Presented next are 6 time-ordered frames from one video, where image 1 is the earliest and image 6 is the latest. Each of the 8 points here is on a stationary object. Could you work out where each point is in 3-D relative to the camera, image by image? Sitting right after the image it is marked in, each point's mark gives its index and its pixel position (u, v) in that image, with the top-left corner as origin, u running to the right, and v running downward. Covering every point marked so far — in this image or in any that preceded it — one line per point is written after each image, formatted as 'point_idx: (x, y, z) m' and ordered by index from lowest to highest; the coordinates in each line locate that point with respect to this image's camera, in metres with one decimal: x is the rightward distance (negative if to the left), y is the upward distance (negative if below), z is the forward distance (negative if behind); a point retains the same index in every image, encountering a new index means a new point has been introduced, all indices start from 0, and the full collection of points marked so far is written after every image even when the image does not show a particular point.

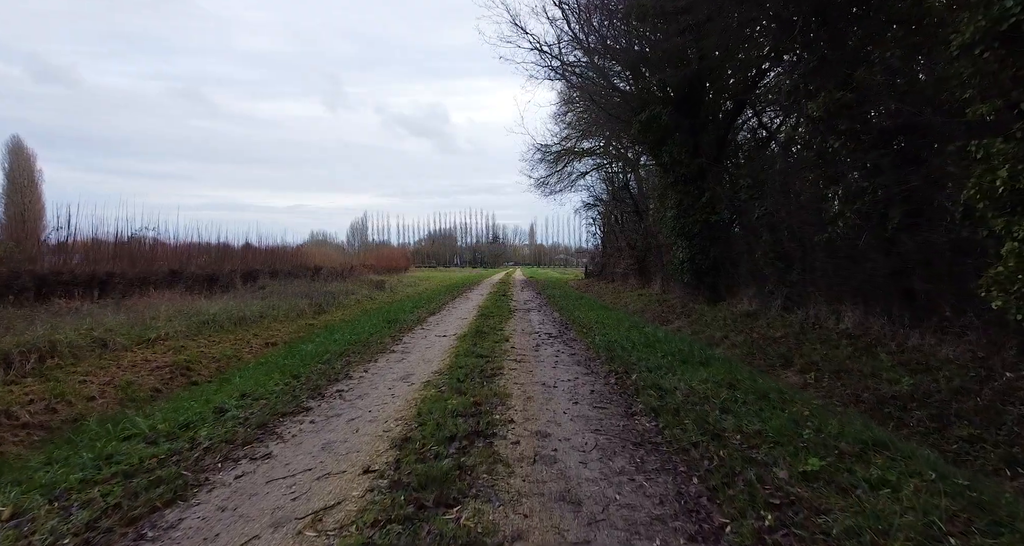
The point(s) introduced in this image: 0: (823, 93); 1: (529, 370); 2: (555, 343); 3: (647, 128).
0: (+5.7, +3.3, +8.6) m
1: (+0.2, -1.3, +6.1) m
2: (+0.8, -1.2, +8.1) m
3: (+4.1, +4.3, +13.9) m
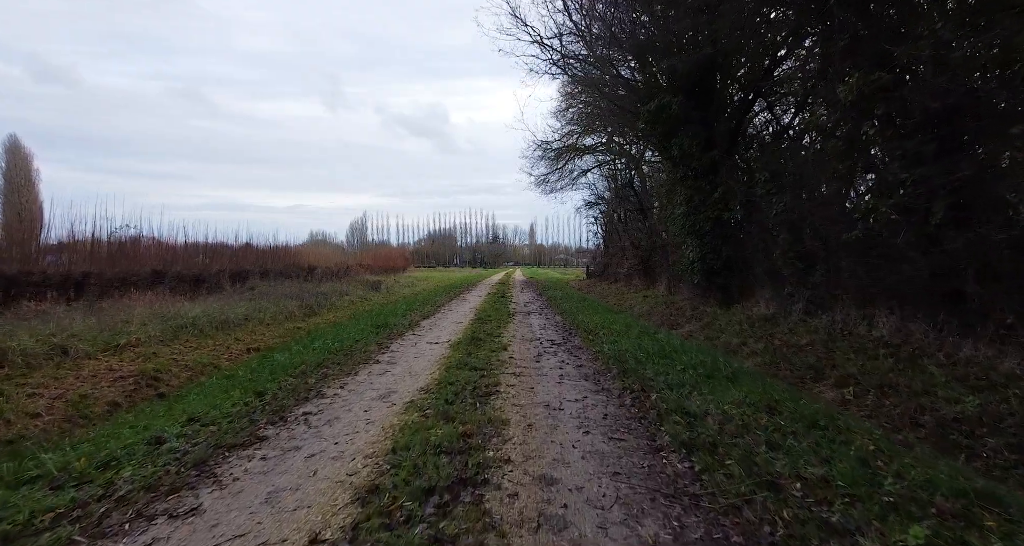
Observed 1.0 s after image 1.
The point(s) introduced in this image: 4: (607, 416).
0: (+5.7, +3.3, +7.8) m
1: (+0.2, -1.3, +5.3) m
2: (+0.8, -1.2, +7.3) m
3: (+4.0, +4.3, +13.1) m
4: (+0.9, -1.3, +4.4) m
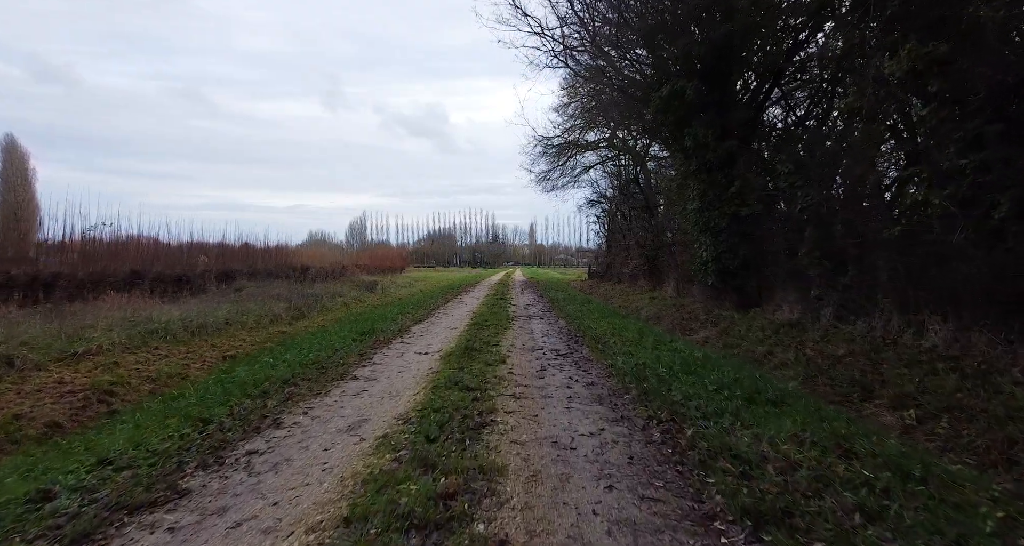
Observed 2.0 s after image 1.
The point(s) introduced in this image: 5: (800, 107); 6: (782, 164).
0: (+5.7, +3.3, +6.8) m
1: (+0.2, -1.3, +4.3) m
2: (+0.7, -1.3, +6.3) m
3: (+4.0, +4.3, +12.1) m
4: (+0.9, -1.4, +3.4) m
5: (+6.6, +3.8, +10.7) m
6: (+5.9, +2.4, +10.3) m
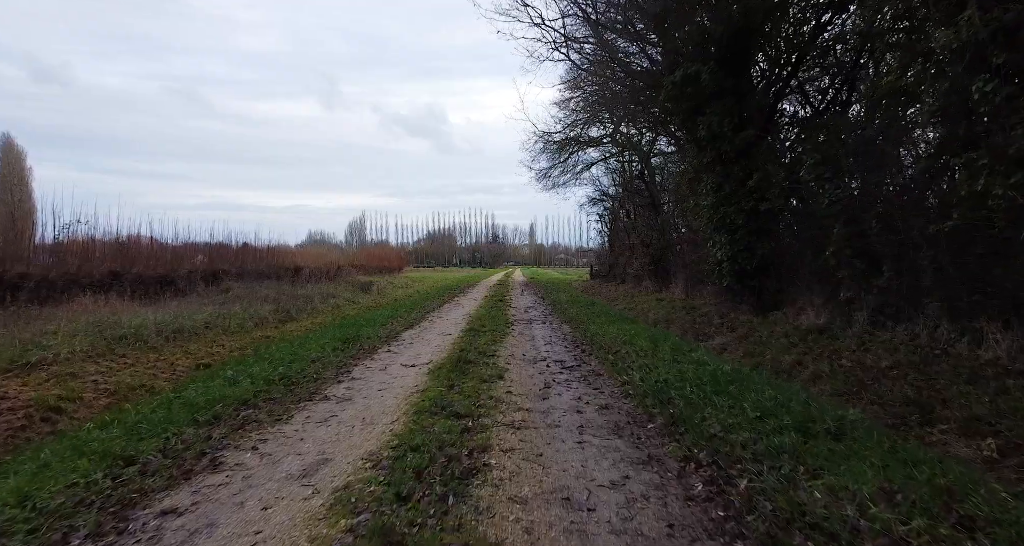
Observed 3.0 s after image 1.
0: (+5.7, +3.3, +5.9) m
1: (+0.2, -1.3, +3.4) m
2: (+0.7, -1.3, +5.4) m
3: (+4.0, +4.3, +11.2) m
4: (+0.9, -1.4, +2.5) m
5: (+6.6, +3.8, +9.8) m
6: (+5.9, +2.4, +9.4) m
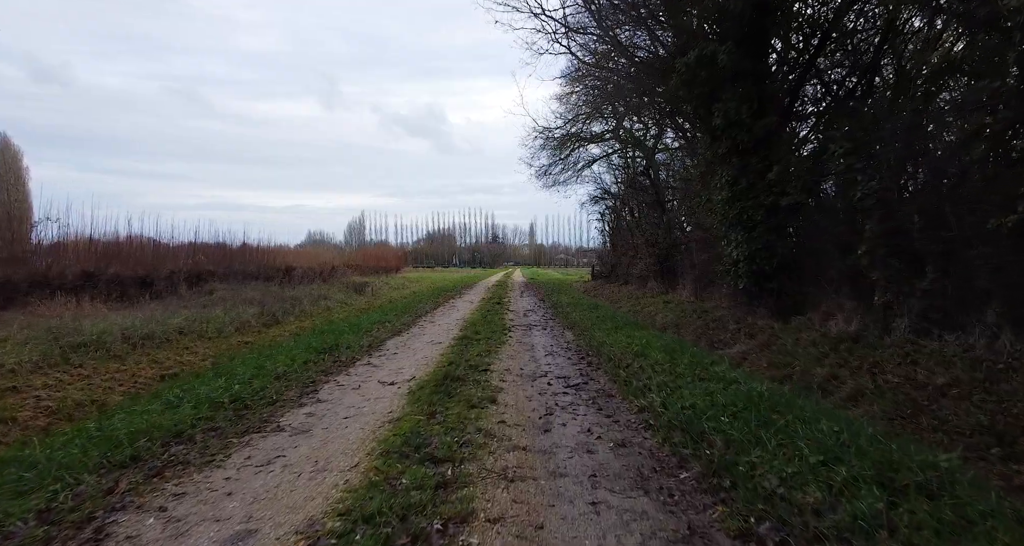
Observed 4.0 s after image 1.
0: (+5.6, +3.2, +5.0) m
1: (+0.1, -1.3, +2.5) m
2: (+0.7, -1.3, +4.5) m
3: (+4.0, +4.3, +10.3) m
4: (+0.8, -1.4, +1.6) m
5: (+6.5, +3.7, +8.9) m
6: (+5.8, +2.4, +8.5) m
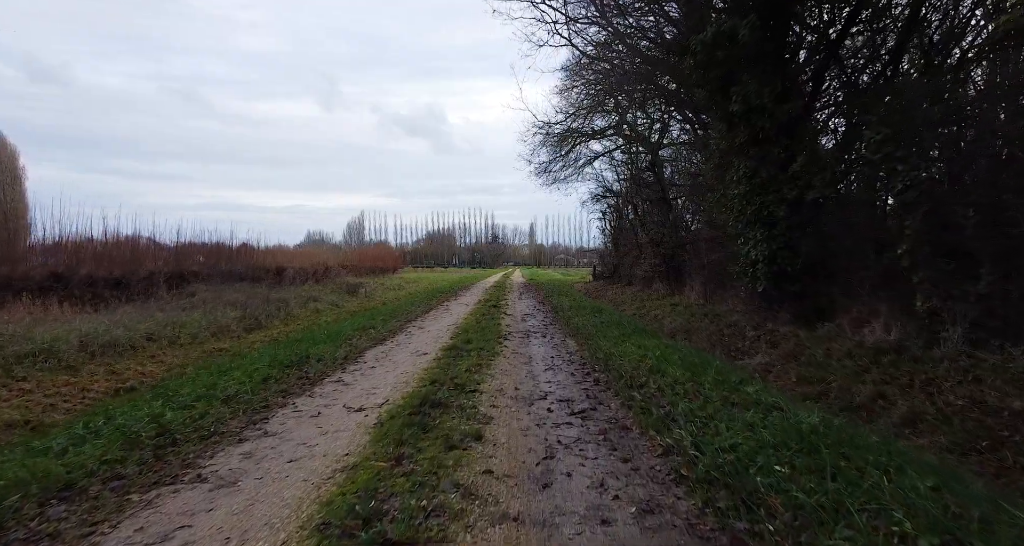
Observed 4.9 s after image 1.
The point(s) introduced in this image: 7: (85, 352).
0: (+5.6, +3.2, +4.1) m
1: (0.0, -1.4, +1.6) m
2: (+0.6, -1.3, +3.6) m
3: (+3.9, +4.2, +9.4) m
4: (+0.7, -1.4, +0.7) m
5: (+6.4, +3.7, +7.9) m
6: (+5.8, +2.3, +7.5) m
7: (-8.5, -1.5, +9.3) m
